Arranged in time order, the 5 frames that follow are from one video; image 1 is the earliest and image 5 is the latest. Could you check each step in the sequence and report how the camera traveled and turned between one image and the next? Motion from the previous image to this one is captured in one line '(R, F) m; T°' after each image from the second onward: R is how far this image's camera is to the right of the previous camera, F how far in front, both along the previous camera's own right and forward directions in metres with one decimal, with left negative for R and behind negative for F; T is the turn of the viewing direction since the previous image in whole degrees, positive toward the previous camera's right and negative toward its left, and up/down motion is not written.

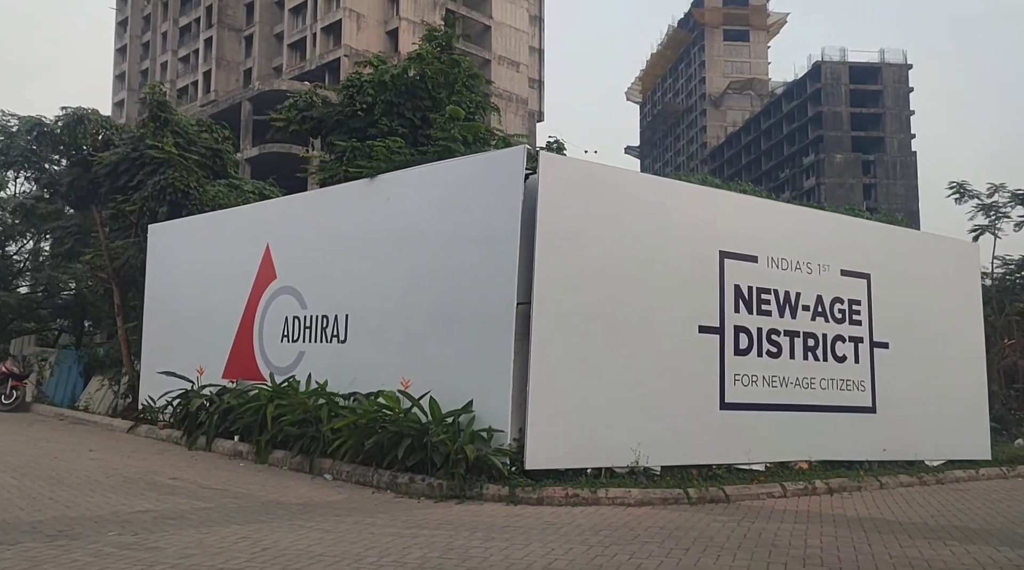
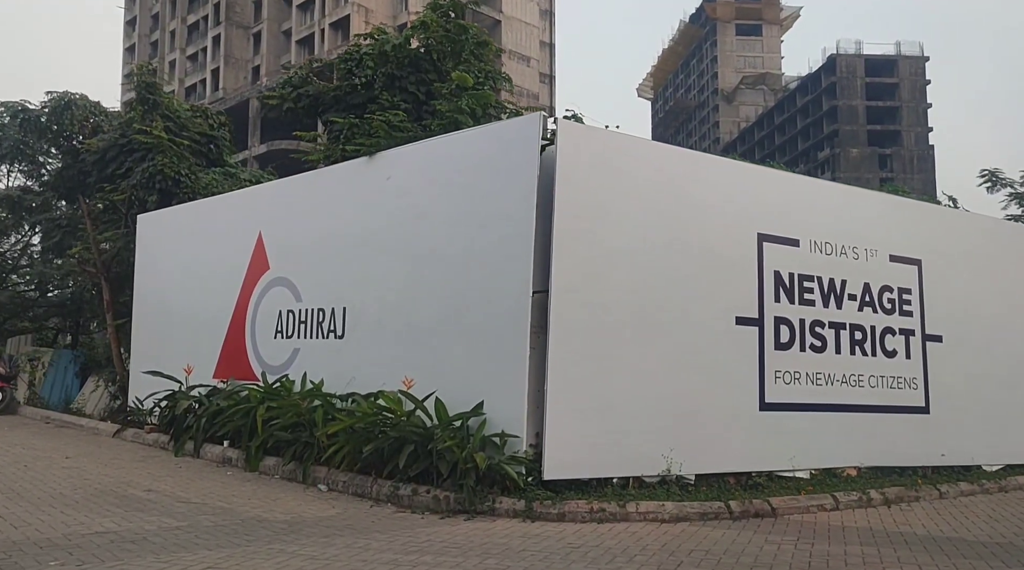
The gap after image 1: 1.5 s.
(0.0, +0.9) m; -1°
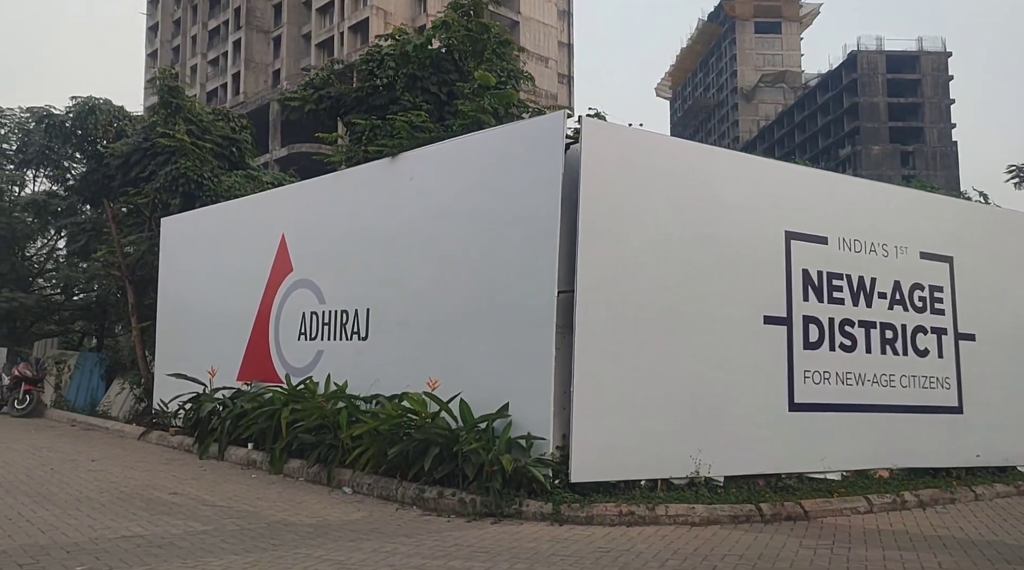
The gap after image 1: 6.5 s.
(-0.1, +0.1) m; -1°
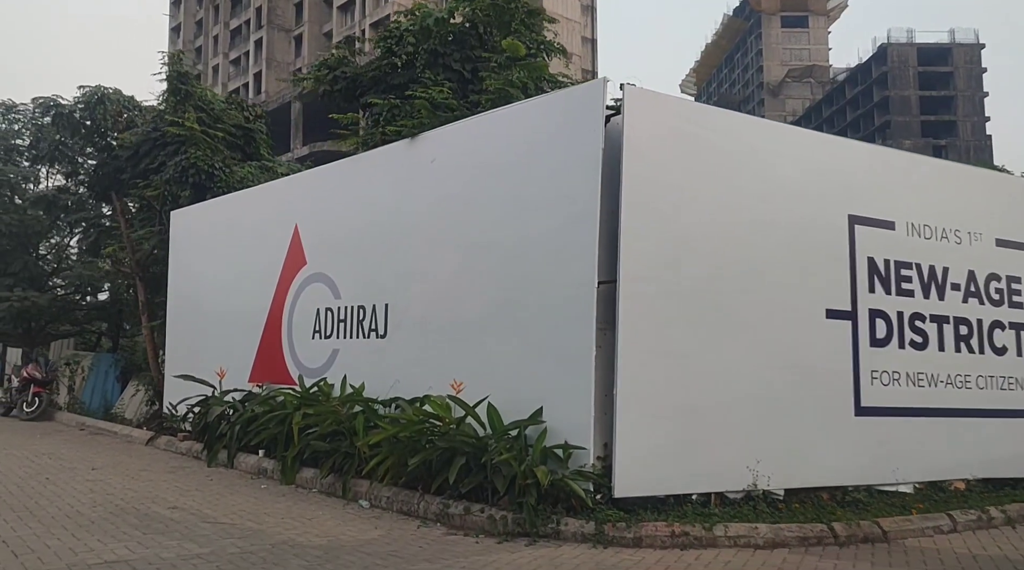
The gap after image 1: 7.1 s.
(-0.1, +0.7) m; -2°
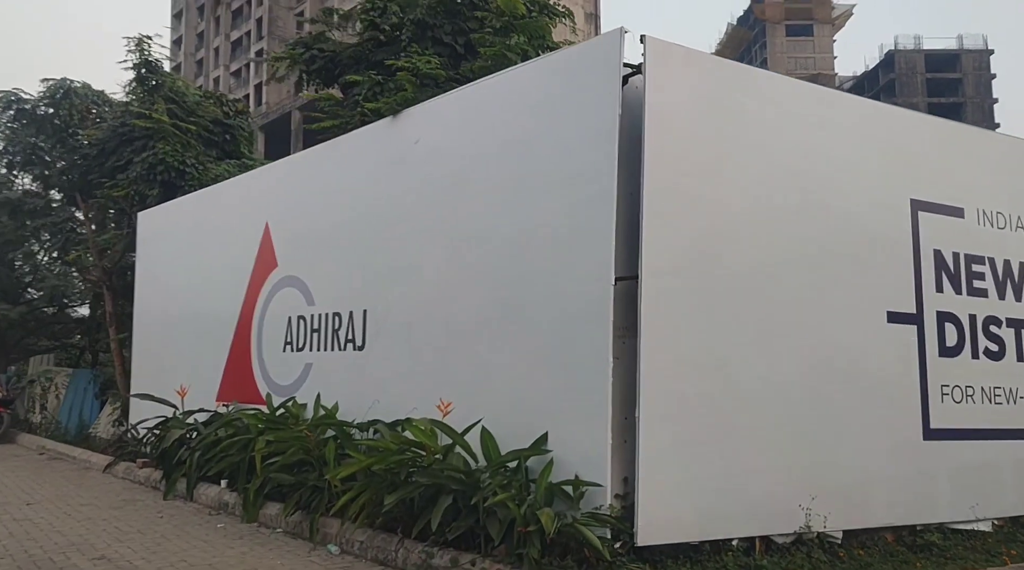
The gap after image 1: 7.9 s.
(+0.1, +1.1) m; 0°
